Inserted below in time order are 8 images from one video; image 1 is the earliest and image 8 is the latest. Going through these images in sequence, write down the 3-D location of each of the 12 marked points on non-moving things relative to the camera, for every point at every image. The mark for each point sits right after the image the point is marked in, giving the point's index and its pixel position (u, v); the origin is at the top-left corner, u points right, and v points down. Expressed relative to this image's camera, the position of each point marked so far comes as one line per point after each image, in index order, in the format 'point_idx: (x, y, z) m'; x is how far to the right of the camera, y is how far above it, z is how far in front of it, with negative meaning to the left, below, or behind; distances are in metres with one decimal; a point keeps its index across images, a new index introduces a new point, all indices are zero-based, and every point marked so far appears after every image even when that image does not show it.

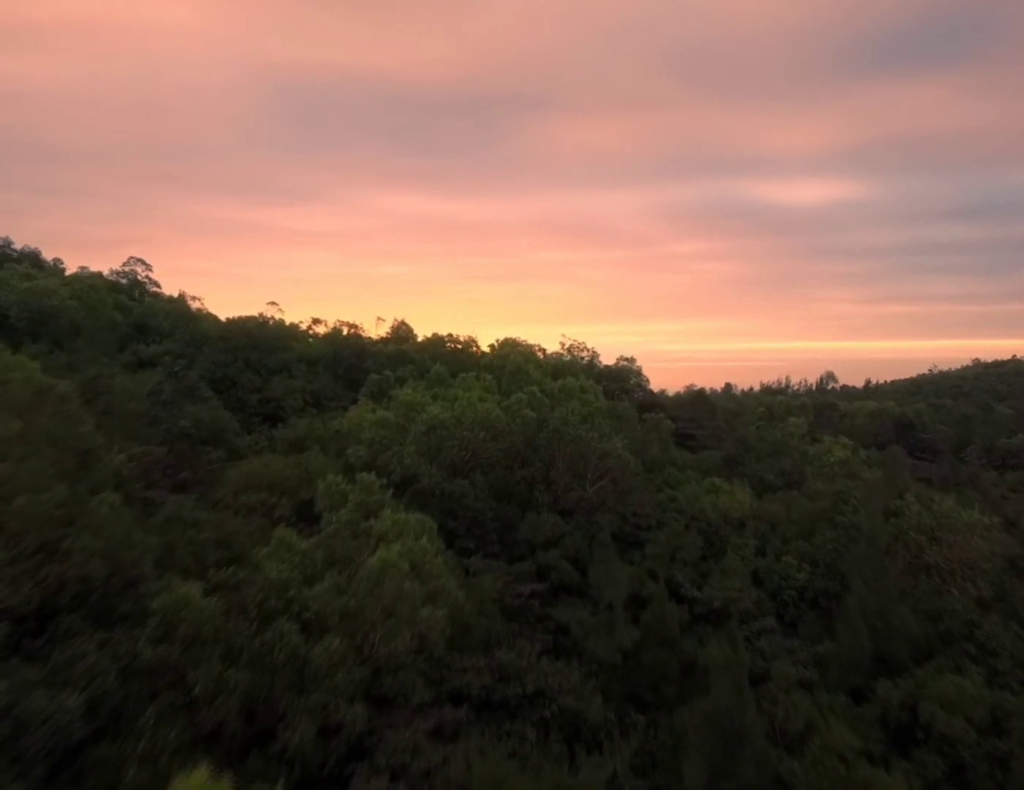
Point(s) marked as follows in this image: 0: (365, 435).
0: (-4.0, -1.1, +18.0) m
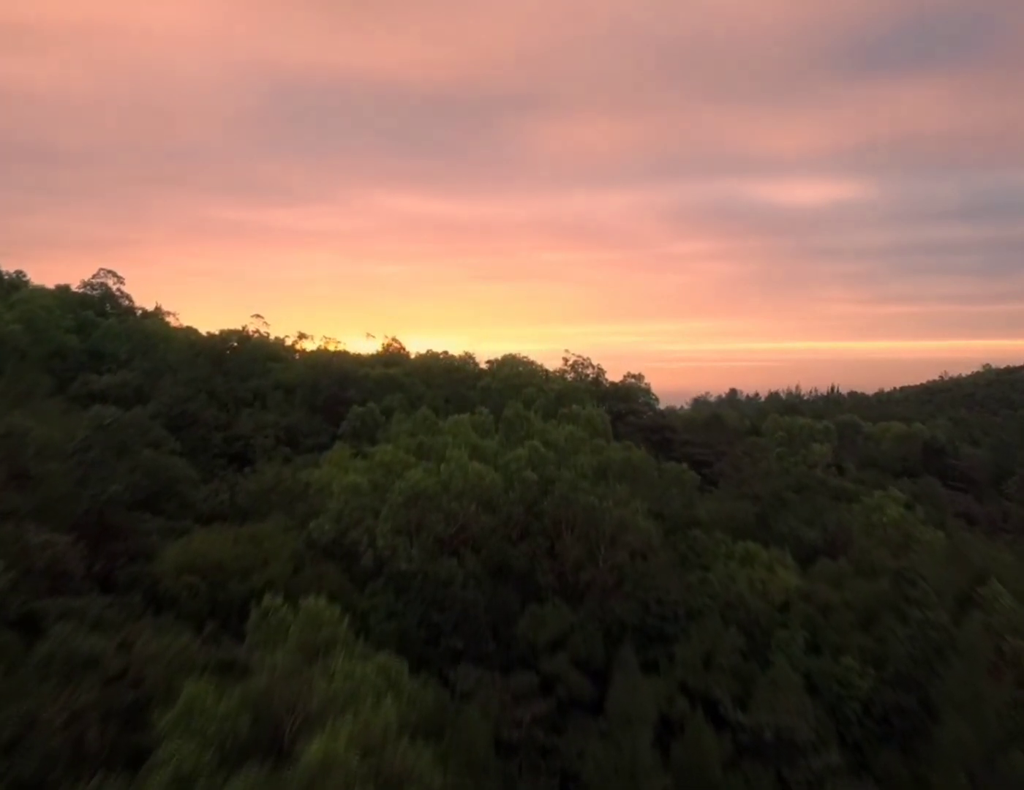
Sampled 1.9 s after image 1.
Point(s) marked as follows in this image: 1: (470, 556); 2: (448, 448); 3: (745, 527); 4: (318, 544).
0: (-4.1, -2.5, +15.0) m
1: (-0.9, -3.5, +14.5) m
2: (-1.7, -1.7, +17.4) m
3: (+6.7, -3.8, +19.1) m
4: (-4.2, -3.2, +14.3) m
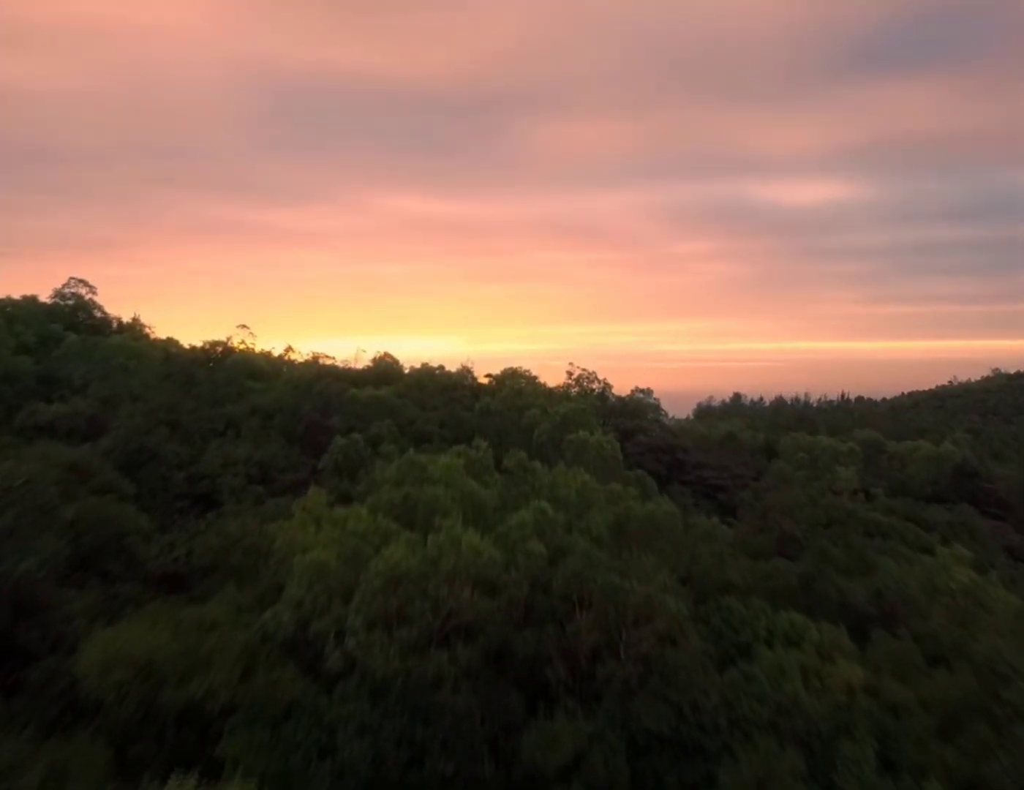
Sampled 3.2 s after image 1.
0: (-4.0, -3.5, +12.2) m
1: (-0.9, -4.5, +11.8) m
2: (-1.6, -2.7, +14.6) m
3: (+6.7, -4.9, +16.4) m
4: (-4.2, -4.2, +11.6) m
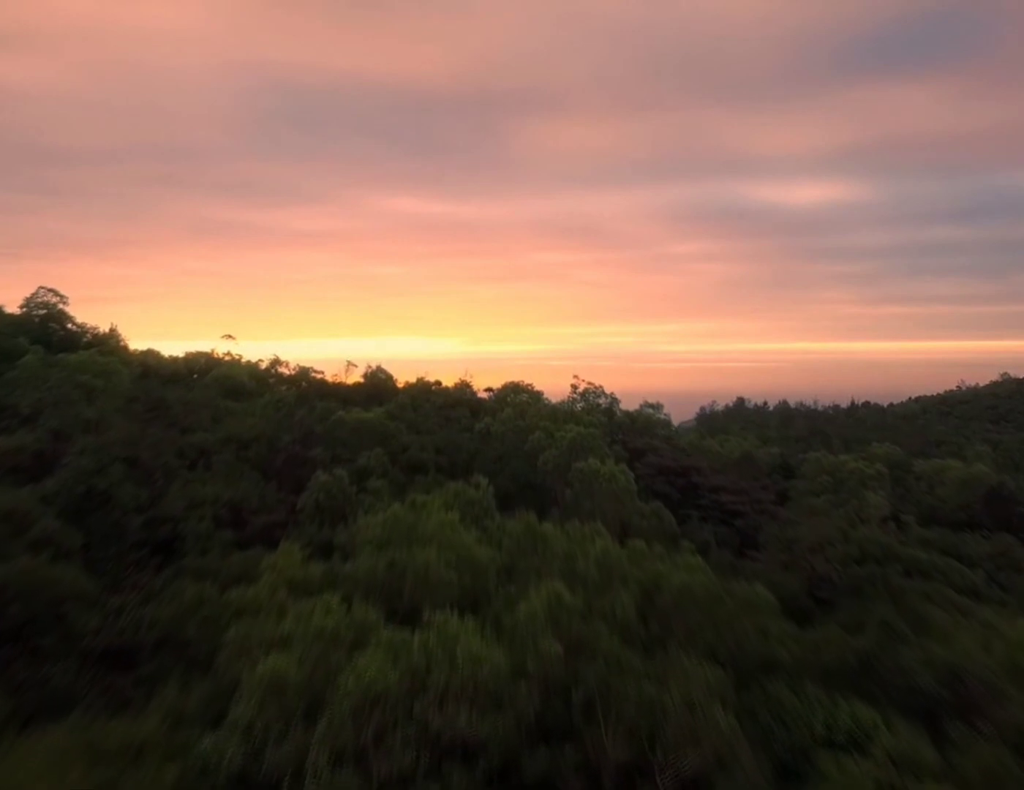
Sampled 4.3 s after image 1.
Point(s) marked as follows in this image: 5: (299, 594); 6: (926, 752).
0: (-3.9, -4.4, +9.7) m
1: (-0.7, -5.4, +9.2) m
2: (-1.5, -3.6, +12.1) m
3: (+6.8, -5.8, +13.9) m
4: (-4.1, -5.2, +9.1) m
5: (-4.5, -4.1, +14.0) m
6: (+7.1, -6.1, +11.5) m
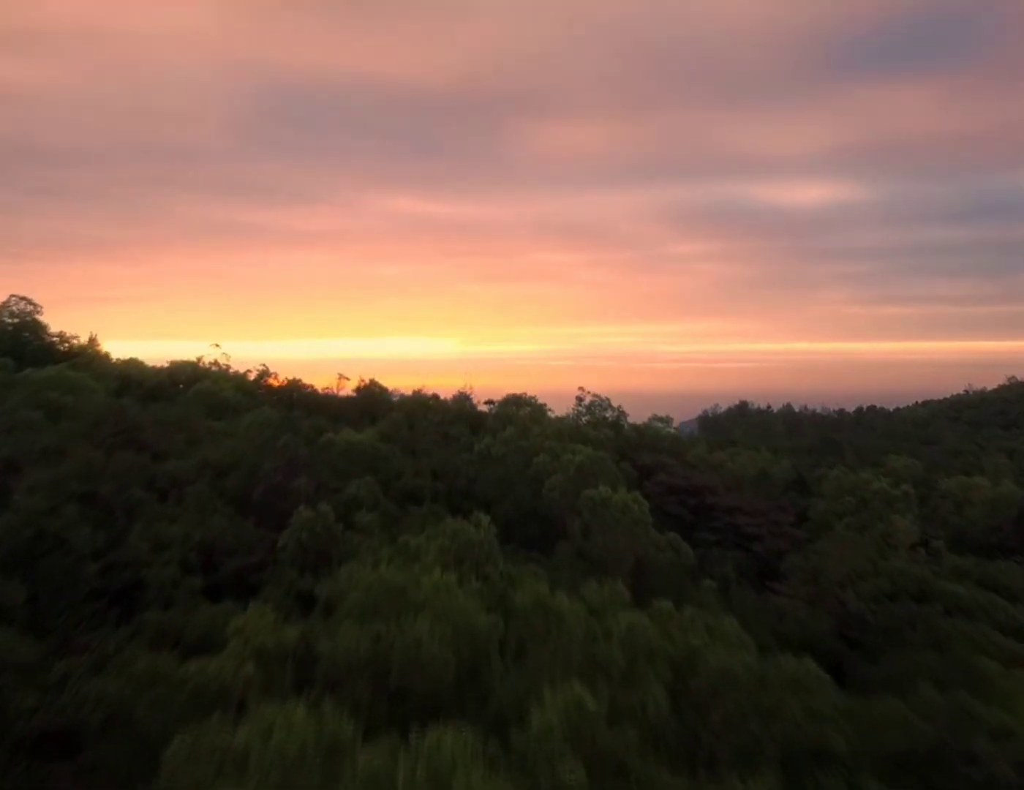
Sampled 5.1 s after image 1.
0: (-3.8, -5.1, +7.7) m
1: (-0.6, -6.2, +7.2) m
2: (-1.4, -4.3, +10.1) m
3: (+6.9, -6.5, +11.8) m
4: (-3.9, -5.9, +7.0) m
5: (-4.4, -4.8, +12.0) m
6: (+7.2, -6.9, +9.5) m
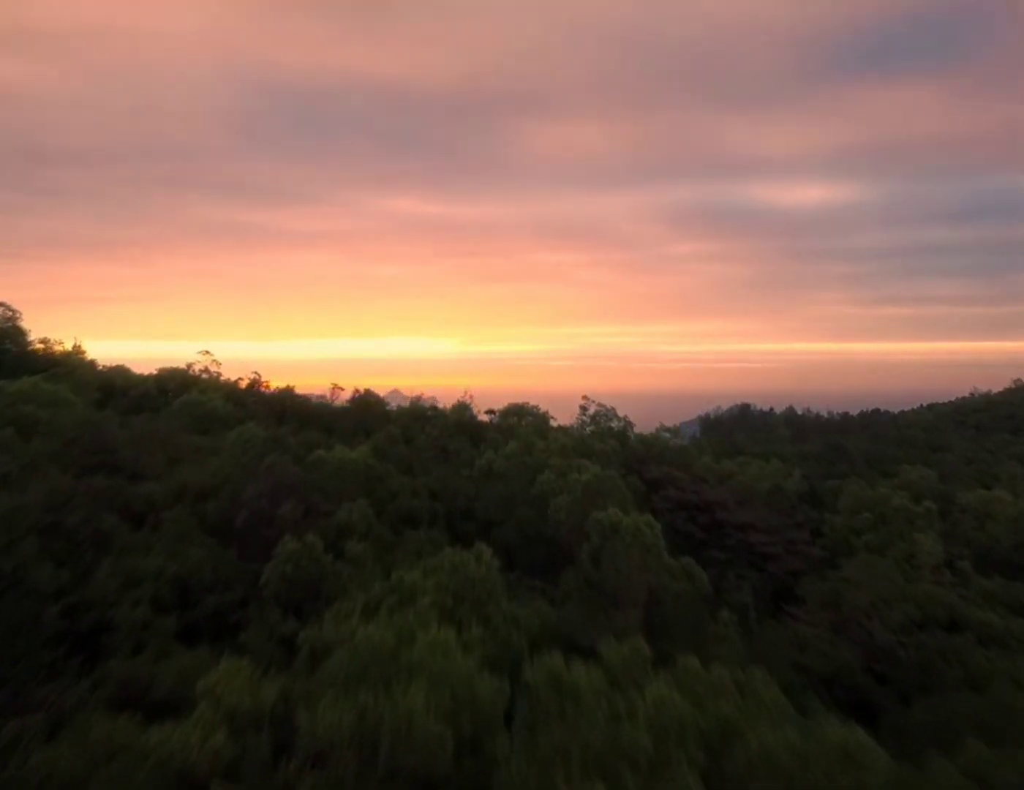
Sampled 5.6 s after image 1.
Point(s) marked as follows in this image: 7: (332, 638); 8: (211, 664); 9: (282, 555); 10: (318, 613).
0: (-3.7, -5.6, +6.2) m
1: (-0.5, -6.7, +5.7) m
2: (-1.3, -4.8, +8.6) m
3: (+7.1, -7.0, +10.3) m
4: (-3.8, -6.4, +5.5) m
5: (-4.3, -5.3, +10.5) m
6: (+7.3, -7.4, +8.0) m
7: (-3.5, -4.6, +12.7) m
8: (-6.2, -5.4, +13.6) m
9: (-5.7, -4.0, +16.4) m
10: (-4.6, -5.2, +15.7) m
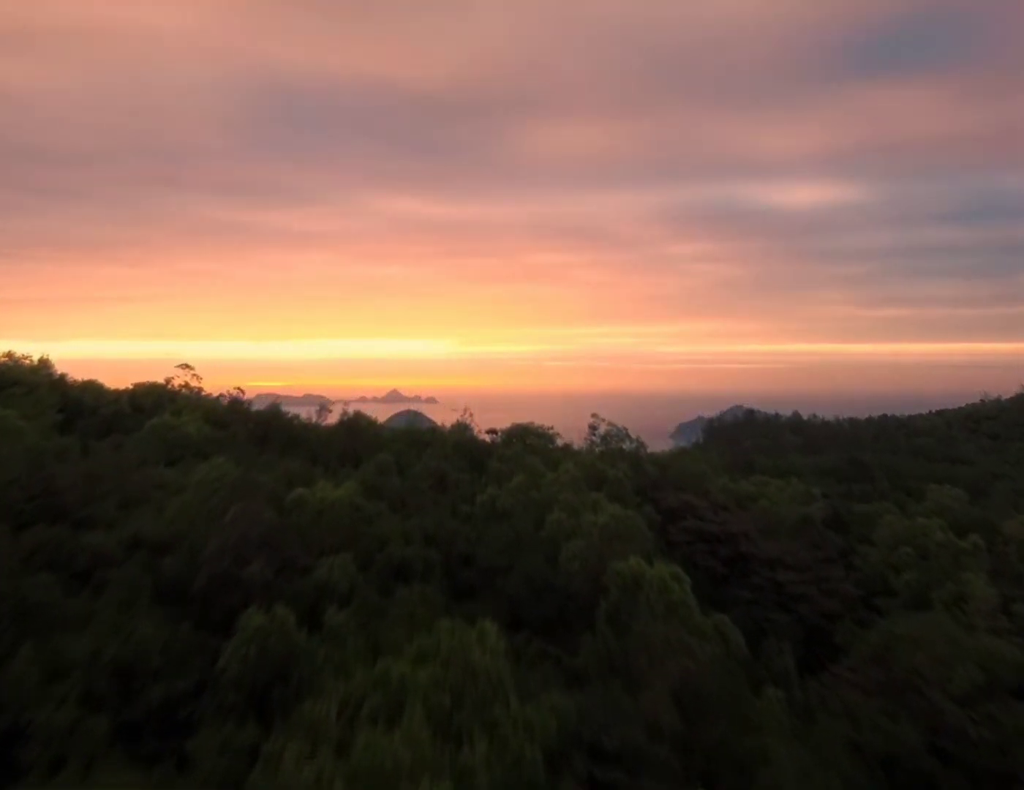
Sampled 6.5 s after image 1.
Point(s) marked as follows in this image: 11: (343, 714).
0: (-3.5, -6.6, +3.4) m
1: (-0.3, -7.6, +2.9) m
2: (-1.1, -5.8, +5.8) m
3: (+7.3, -8.0, +7.5) m
4: (-3.6, -7.3, +2.8) m
5: (-4.1, -6.3, +7.7) m
6: (+7.5, -8.3, +5.2) m
7: (-3.3, -5.5, +9.9) m
8: (-6.0, -6.3, +10.9) m
9: (-5.5, -4.9, +13.6) m
10: (-4.4, -6.1, +12.9) m
11: (-3.1, -5.7, +11.9) m
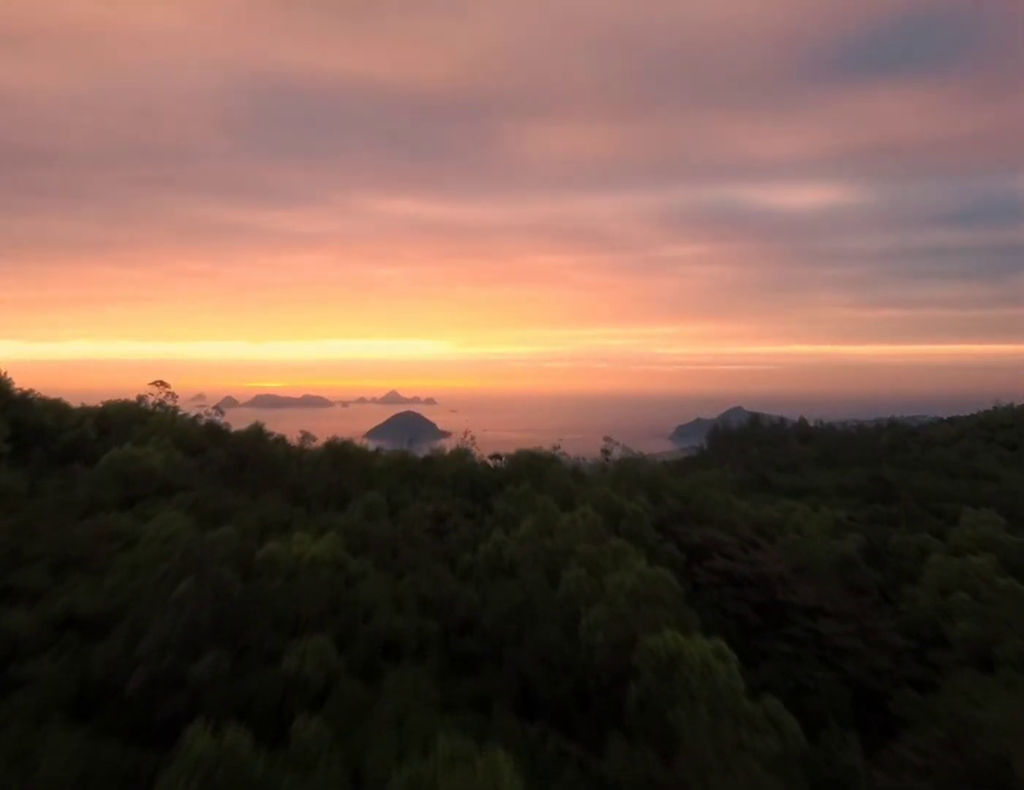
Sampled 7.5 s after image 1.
0: (-3.2, -7.5, +0.3) m
1: (0.0, -8.6, -0.2) m
2: (-0.8, -6.7, +2.7) m
3: (+7.6, -8.9, +4.5) m
4: (-3.3, -8.3, -0.3) m
5: (-3.8, -7.2, +4.6) m
6: (+7.8, -9.3, +2.2) m
7: (-3.0, -6.5, +6.8) m
8: (-5.8, -7.3, +7.8) m
9: (-5.2, -5.9, +10.6) m
10: (-4.1, -7.1, +9.8) m
11: (-2.8, -6.7, +8.8) m
